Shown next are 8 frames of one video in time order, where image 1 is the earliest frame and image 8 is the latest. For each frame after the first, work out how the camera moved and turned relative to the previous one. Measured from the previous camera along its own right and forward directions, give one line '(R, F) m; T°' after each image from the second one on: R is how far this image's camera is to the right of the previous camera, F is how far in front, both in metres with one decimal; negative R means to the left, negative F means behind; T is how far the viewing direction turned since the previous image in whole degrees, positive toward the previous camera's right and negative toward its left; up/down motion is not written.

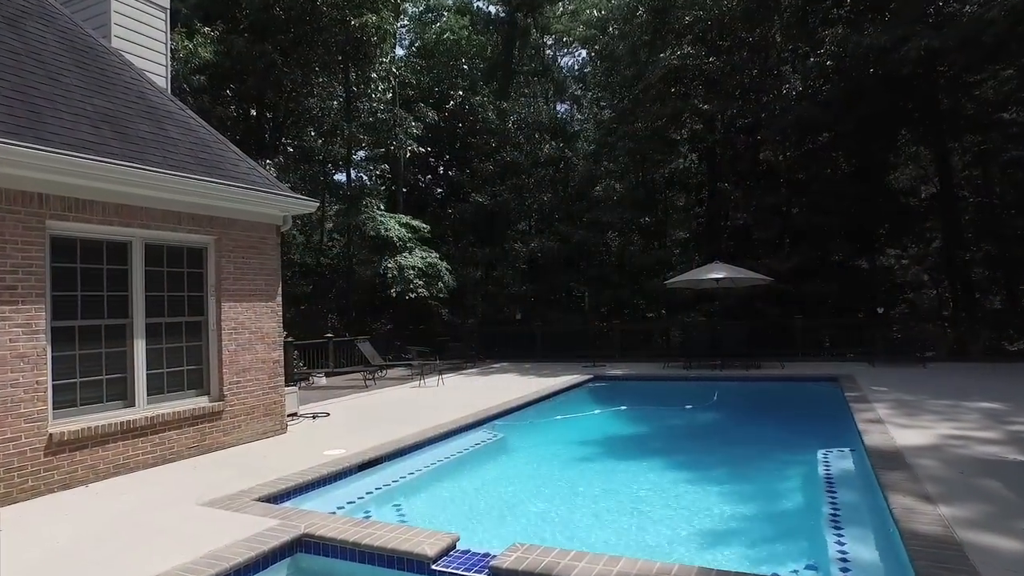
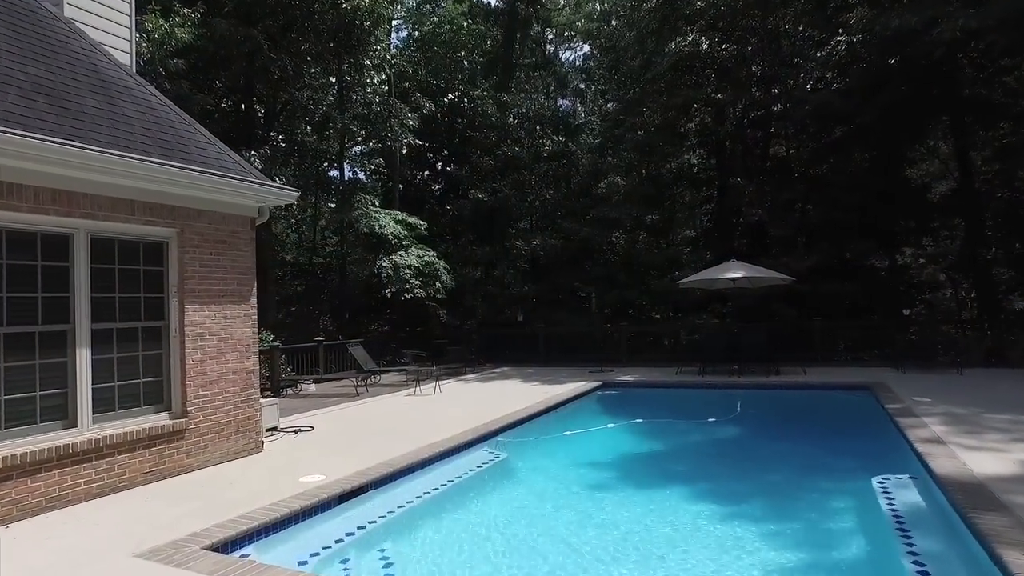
(-0.1, +0.8) m; 0°
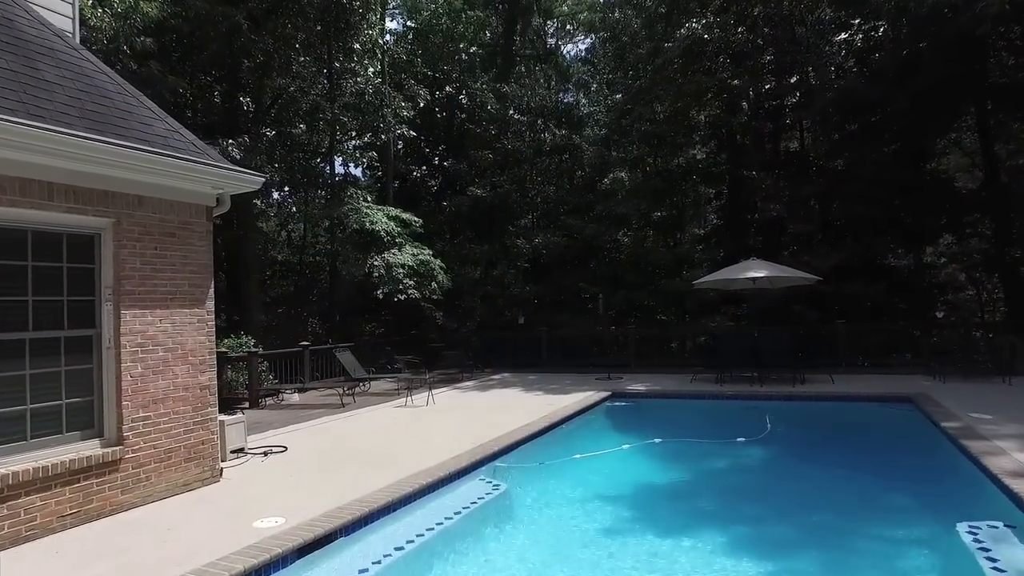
(0.0, +1.0) m; 0°
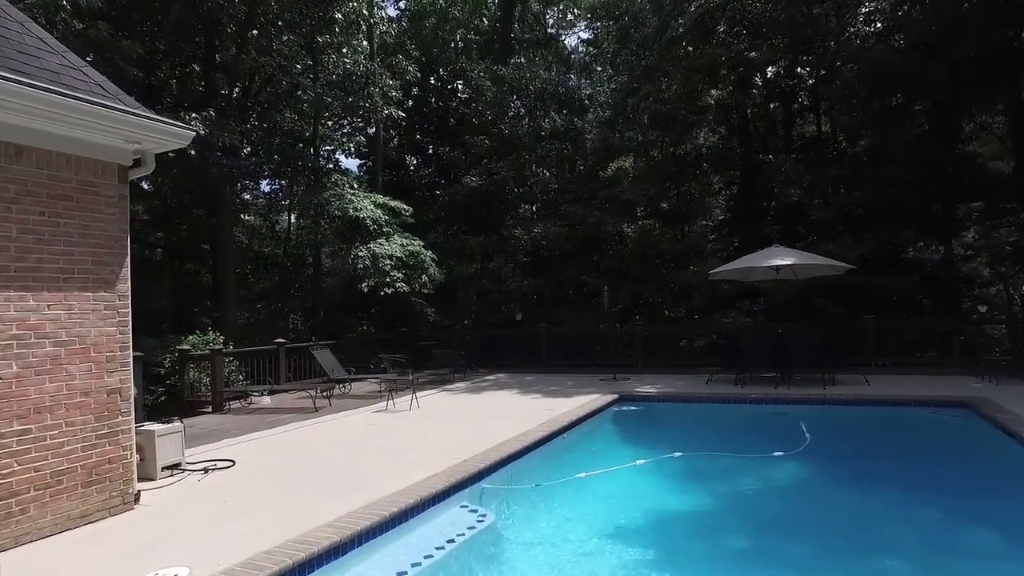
(+0.1, +1.2) m; 0°
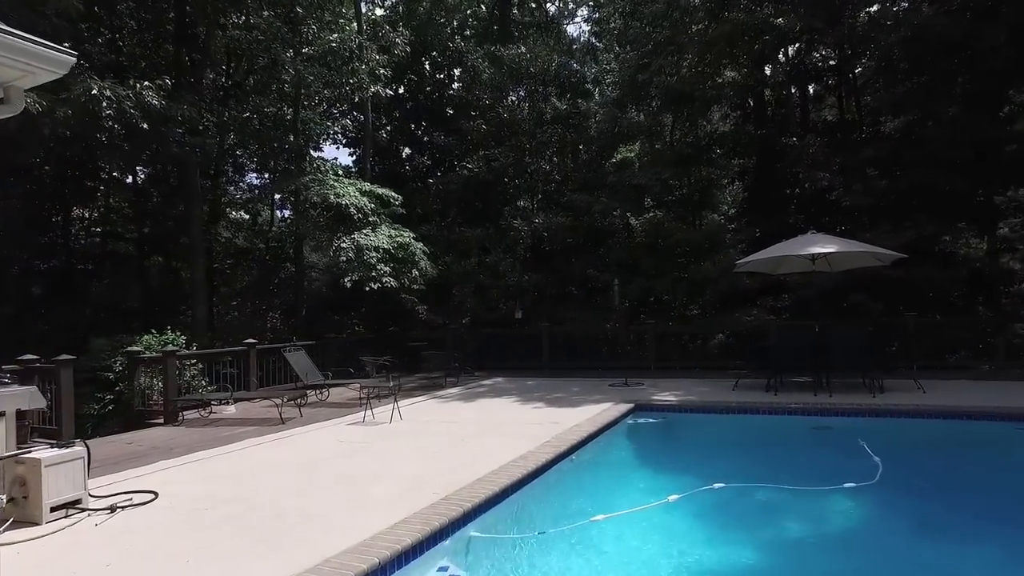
(0.0, +1.3) m; 0°
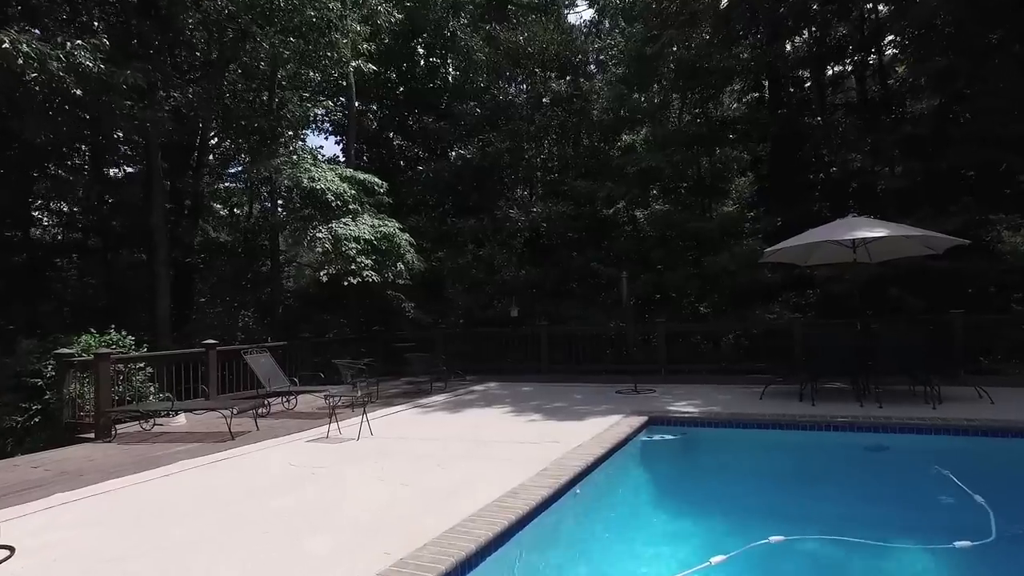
(+0.1, +1.2) m; 0°
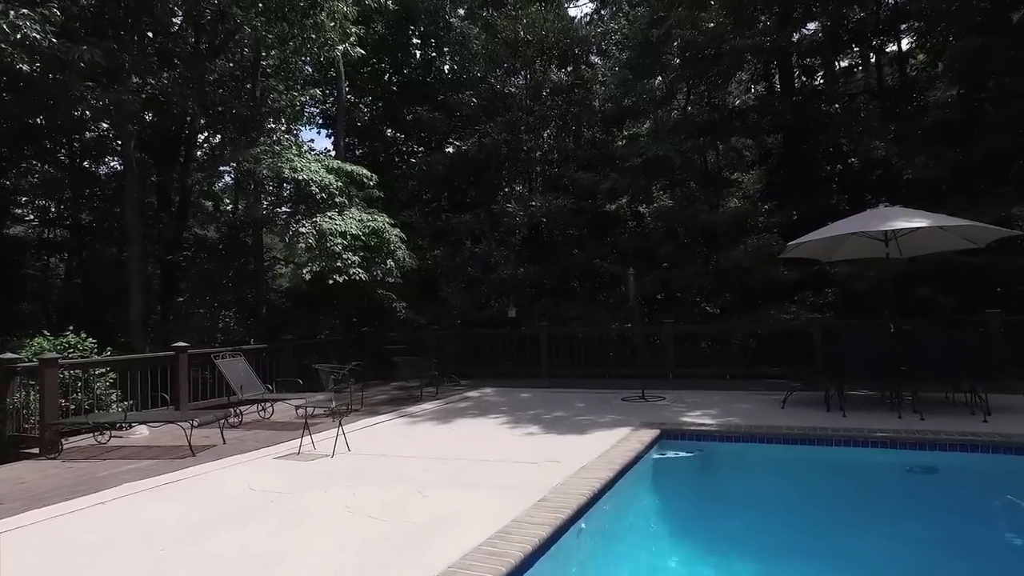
(0.0, +0.7) m; 0°
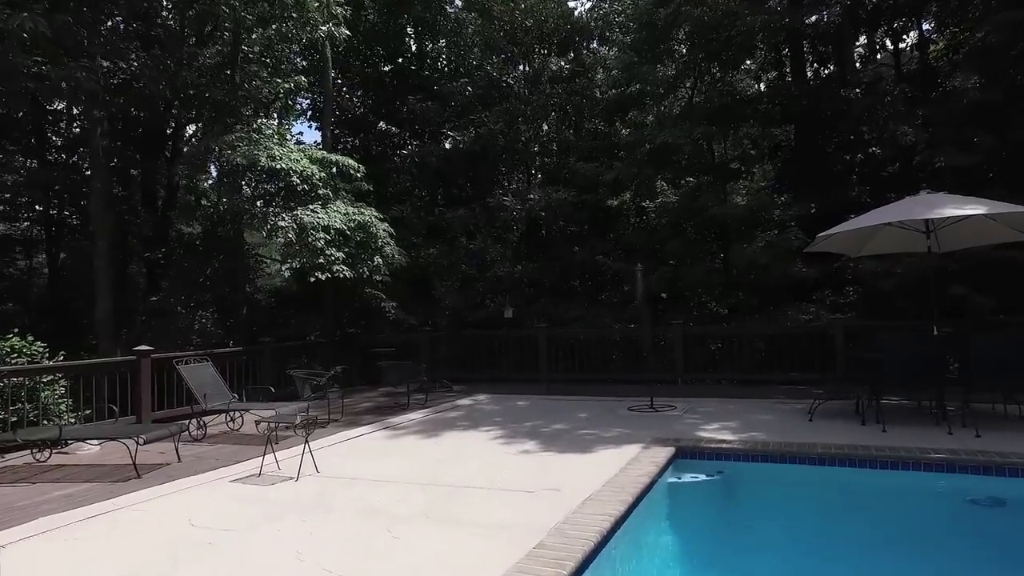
(+0.1, +0.8) m; 0°
